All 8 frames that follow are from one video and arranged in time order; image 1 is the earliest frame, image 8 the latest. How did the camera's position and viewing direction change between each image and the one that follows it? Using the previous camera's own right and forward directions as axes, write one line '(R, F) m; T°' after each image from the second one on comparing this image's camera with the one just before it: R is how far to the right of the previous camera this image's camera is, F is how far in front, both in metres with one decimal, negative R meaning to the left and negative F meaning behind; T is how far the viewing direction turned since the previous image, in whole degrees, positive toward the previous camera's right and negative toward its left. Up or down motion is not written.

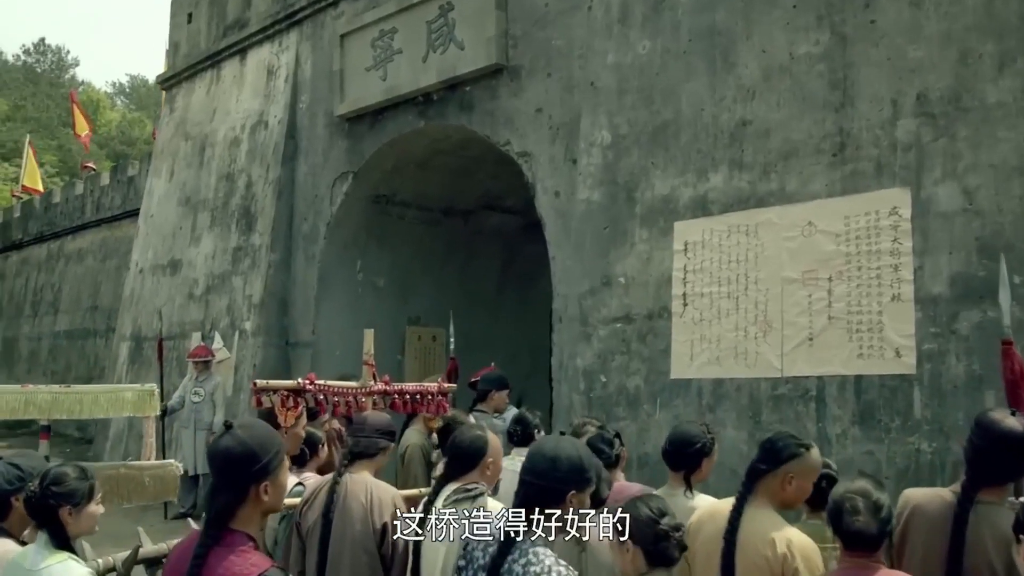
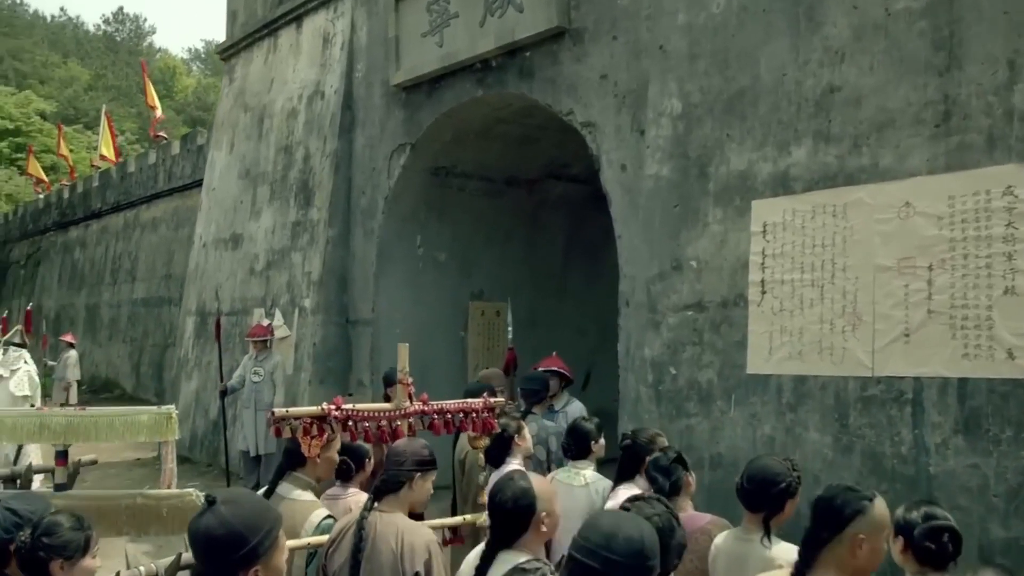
(+0.1, +0.4) m; -5°
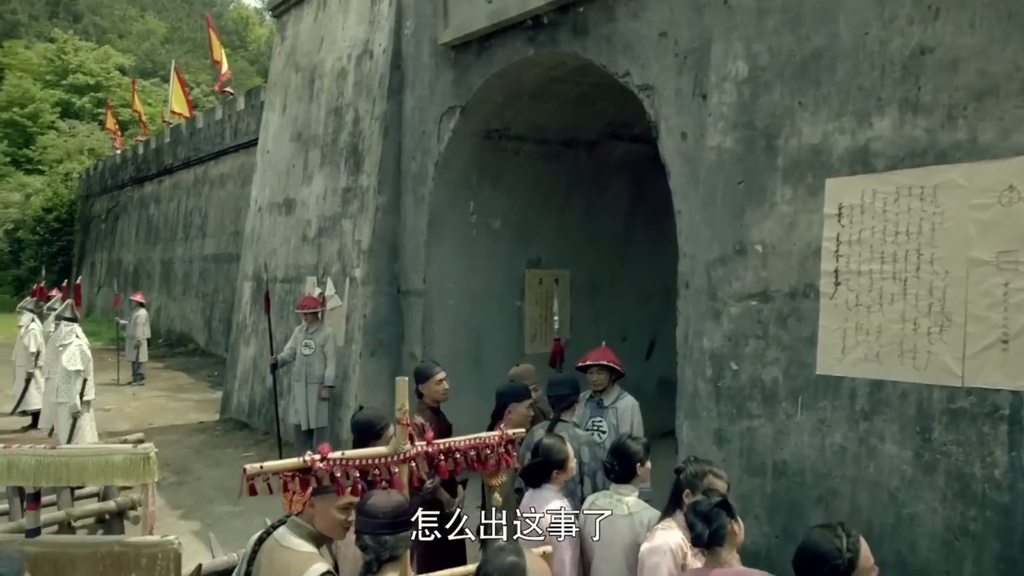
(+0.2, +0.4) m; -5°
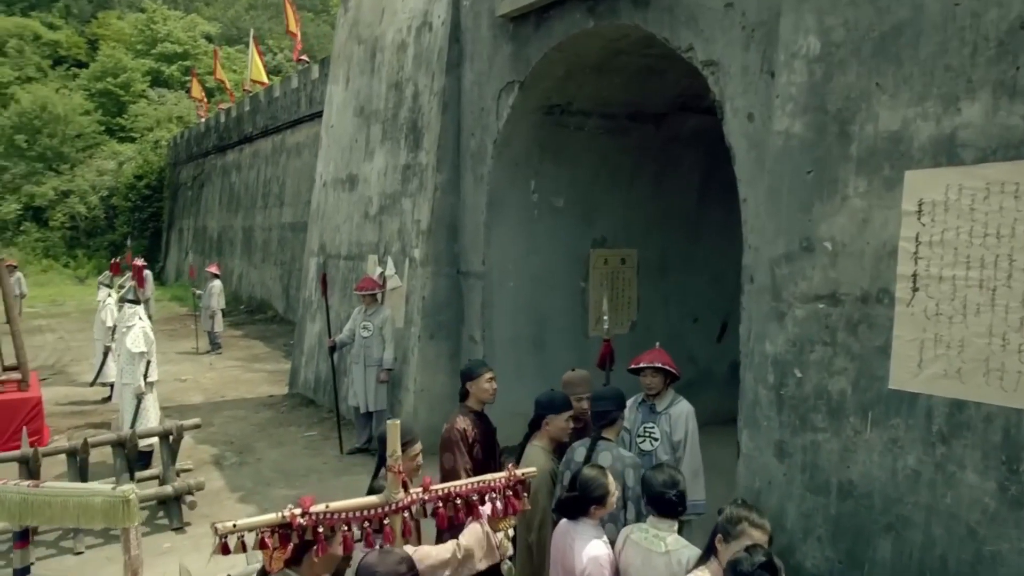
(+0.2, +0.3) m; -6°
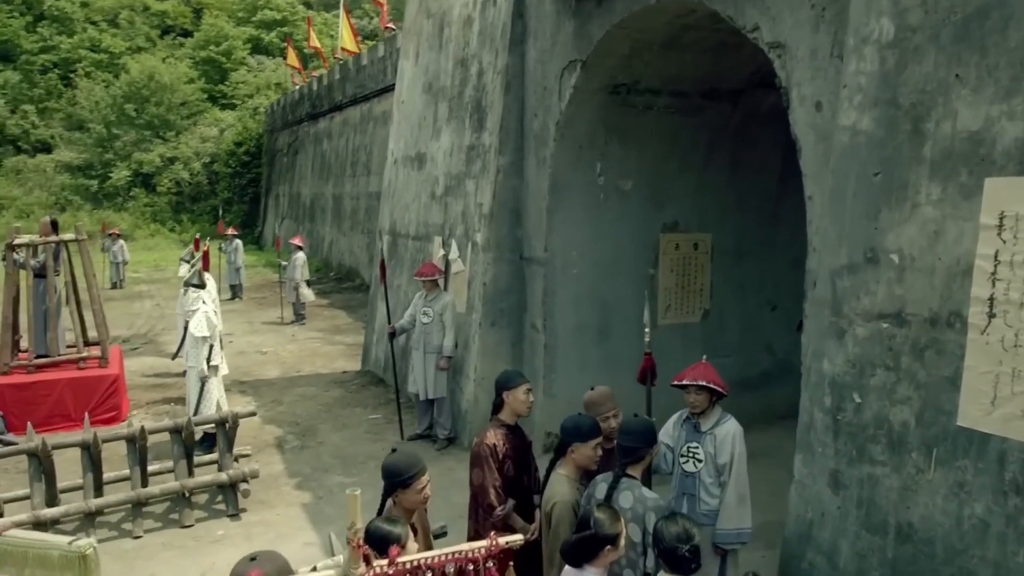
(+0.3, +0.3) m; -7°
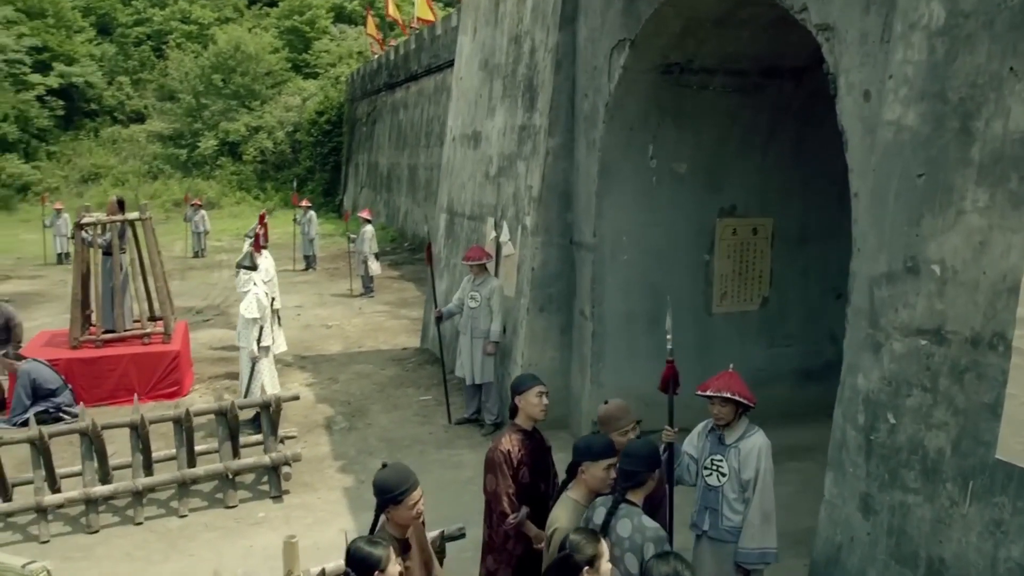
(+0.3, +0.2) m; -6°
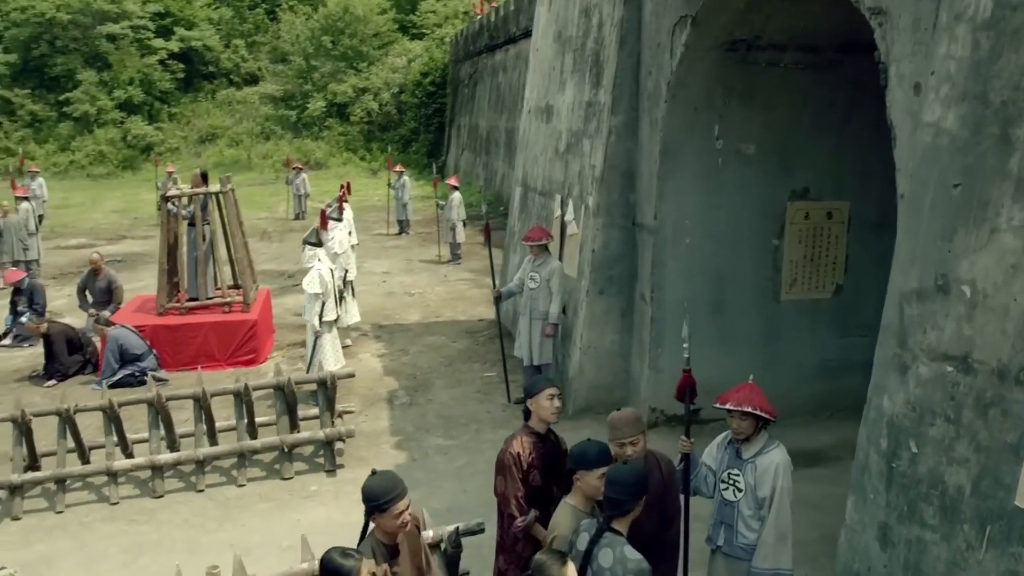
(+0.4, +0.1) m; -7°
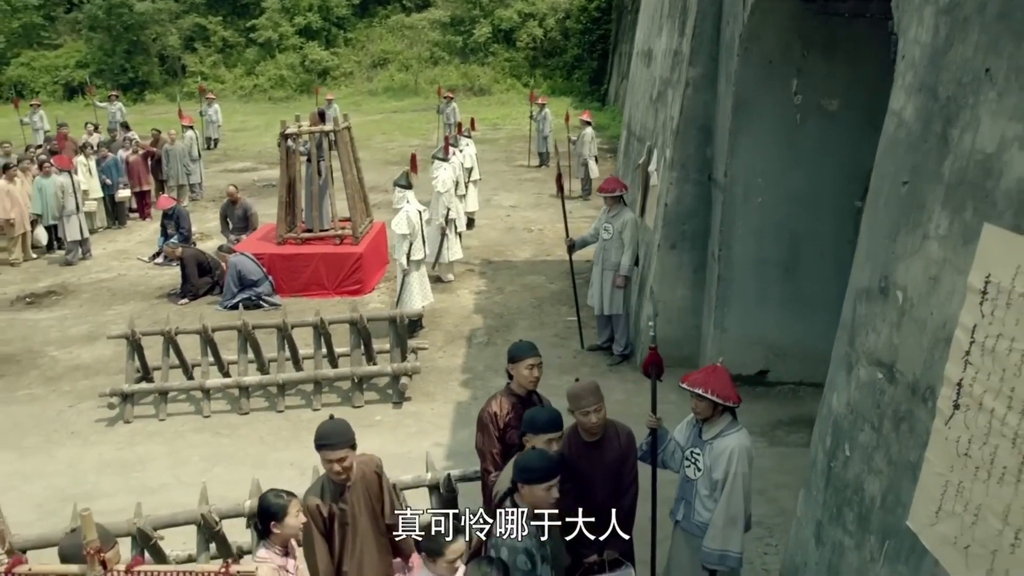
(+0.9, 0.0) m; -12°
